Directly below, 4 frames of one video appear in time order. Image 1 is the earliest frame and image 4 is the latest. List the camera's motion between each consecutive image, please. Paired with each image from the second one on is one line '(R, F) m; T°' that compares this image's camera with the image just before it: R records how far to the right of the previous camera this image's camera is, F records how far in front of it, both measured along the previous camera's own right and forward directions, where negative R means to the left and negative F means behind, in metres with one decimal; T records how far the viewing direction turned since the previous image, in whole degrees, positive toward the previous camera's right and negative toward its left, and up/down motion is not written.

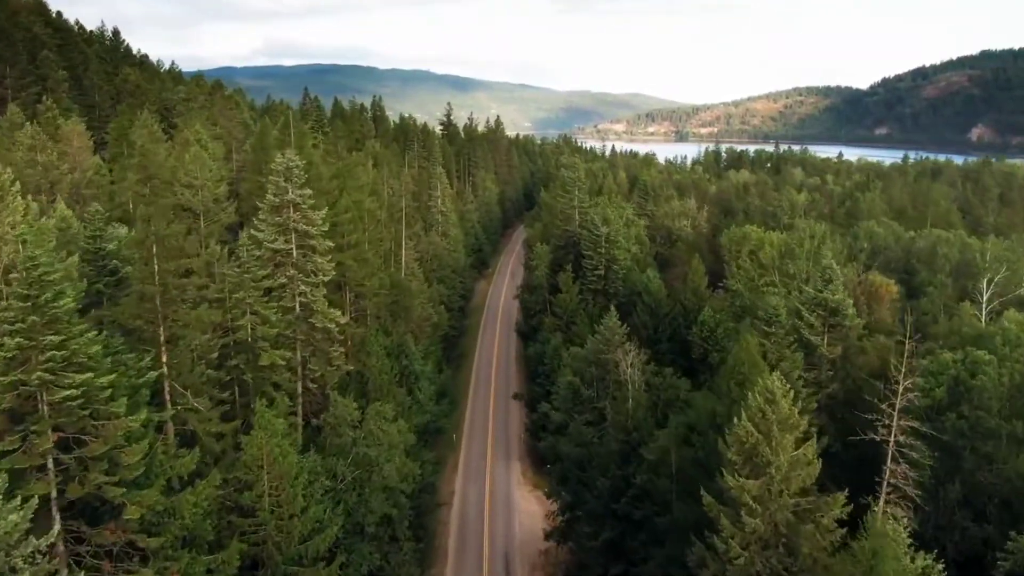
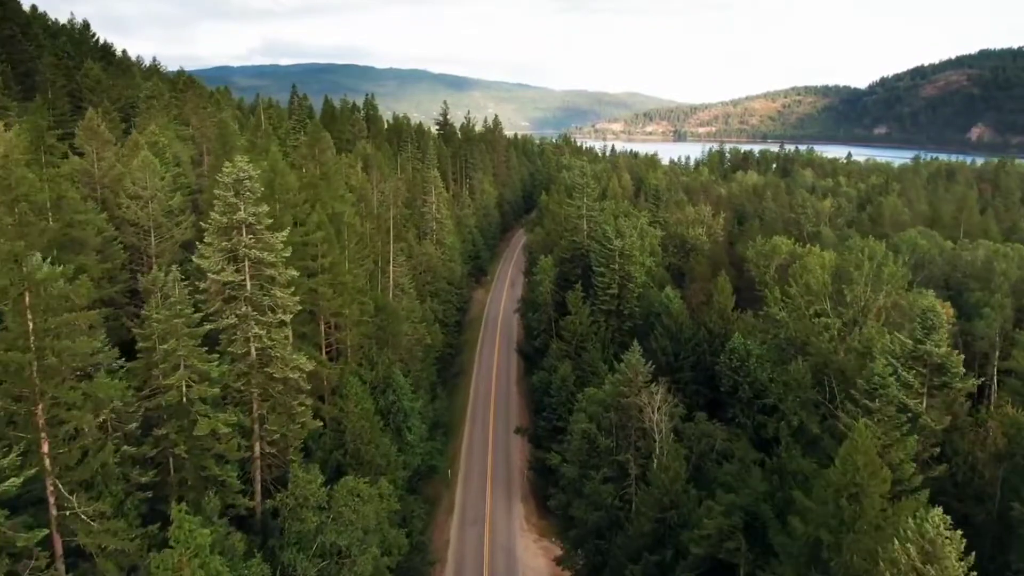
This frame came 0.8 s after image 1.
(-0.4, +7.1) m; 0°
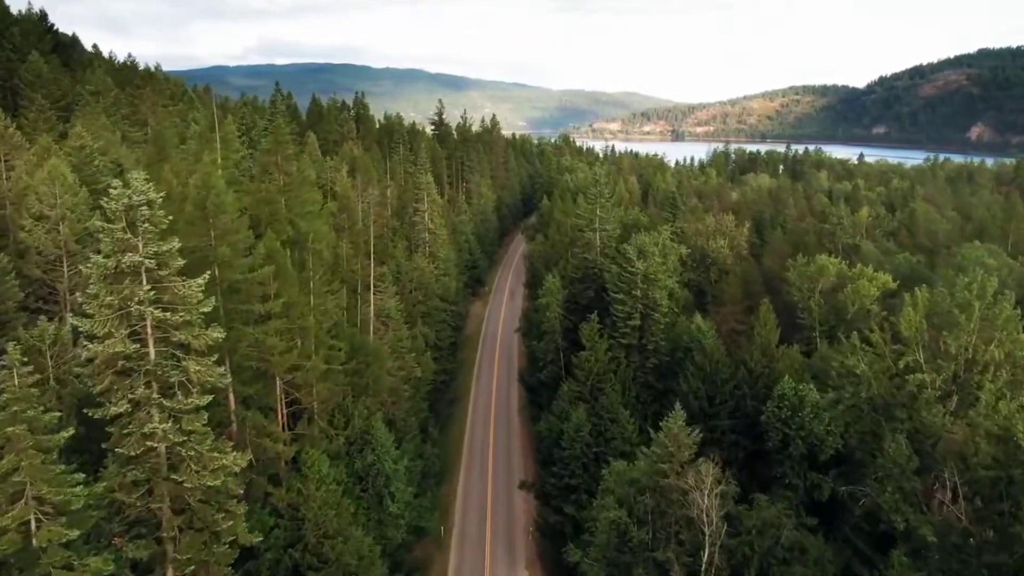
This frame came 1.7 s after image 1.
(-0.4, +8.6) m; 0°
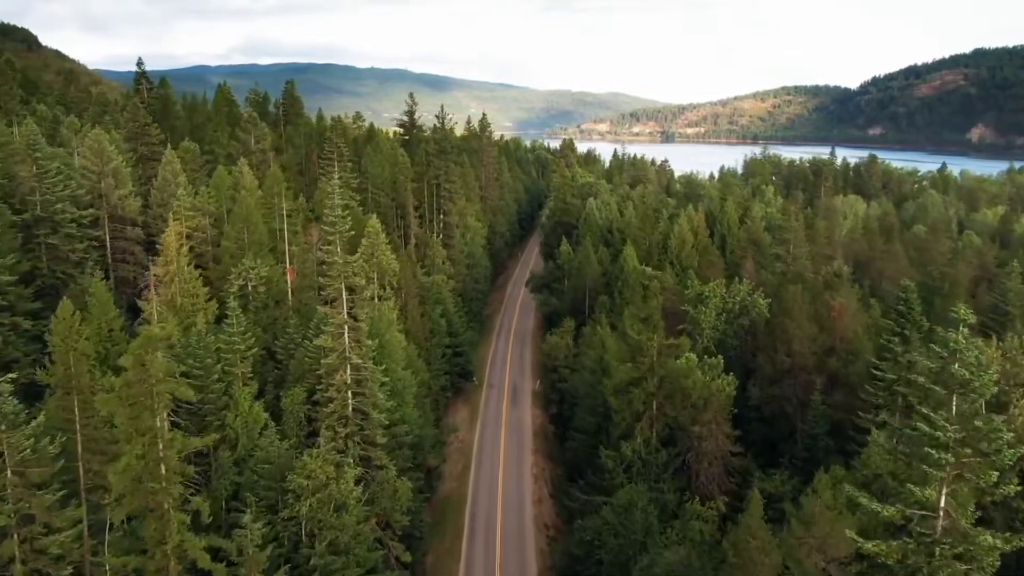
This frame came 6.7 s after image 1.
(-1.8, +44.2) m; +1°
